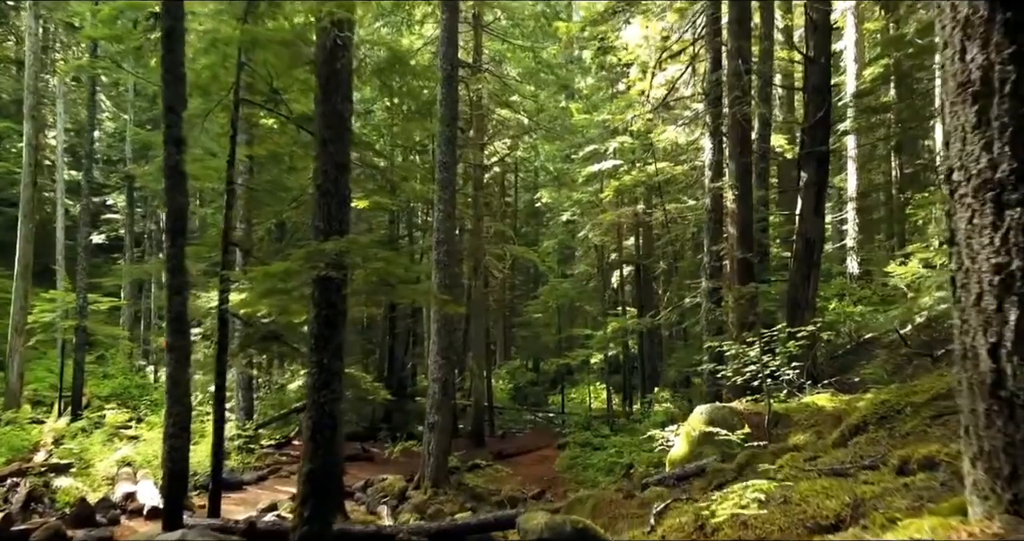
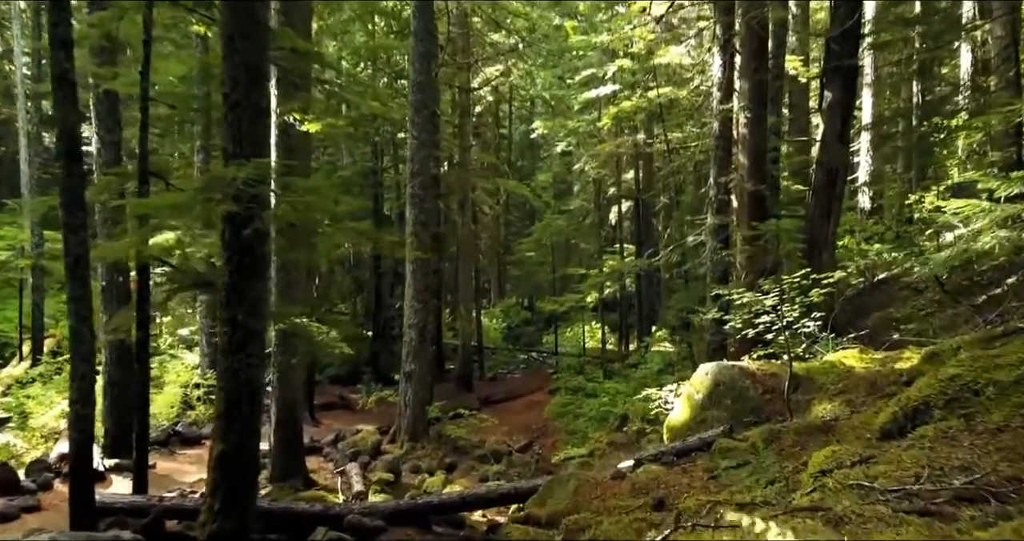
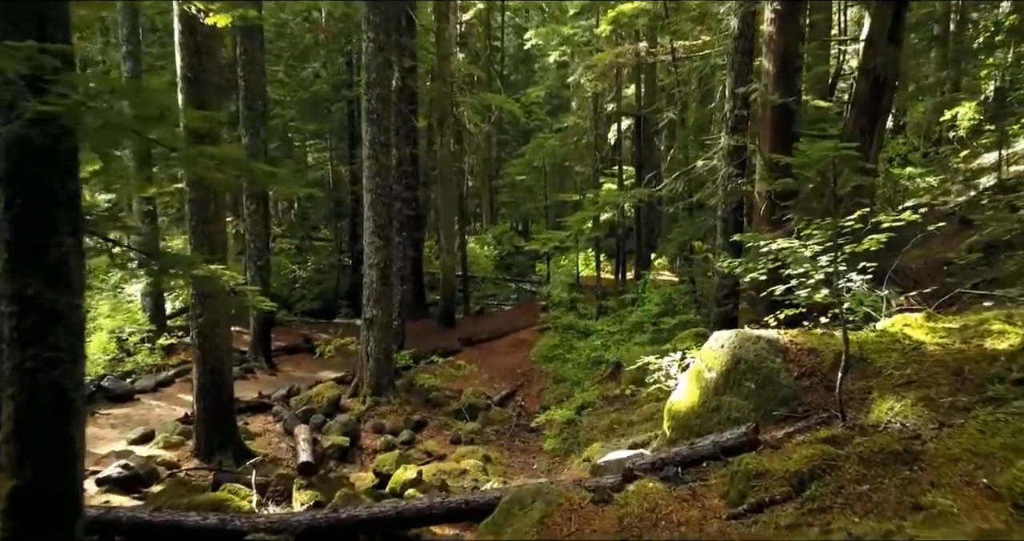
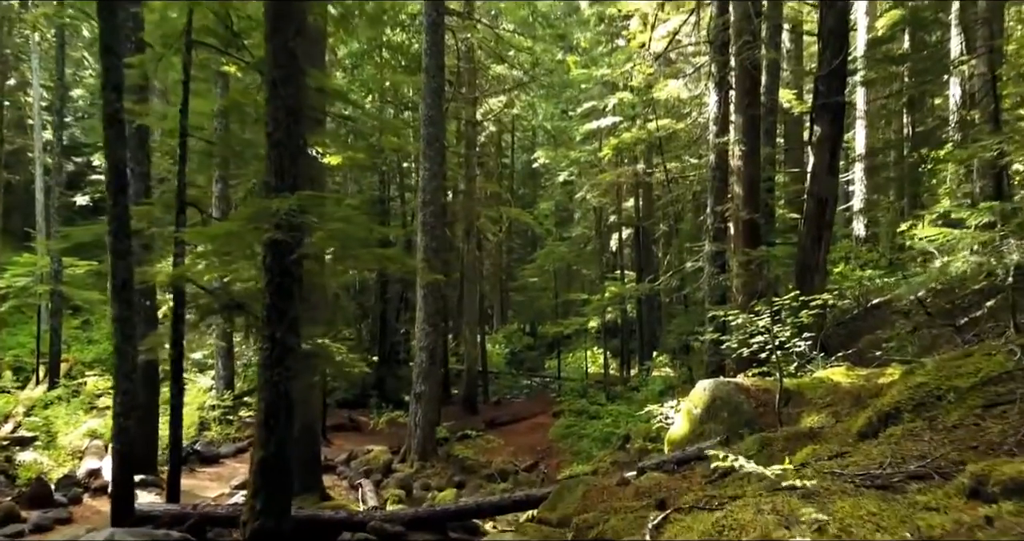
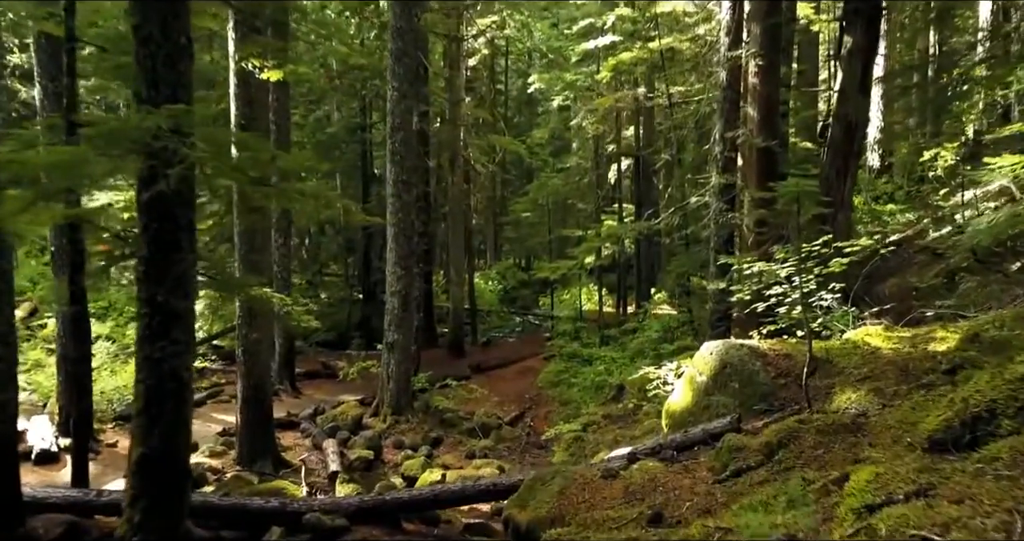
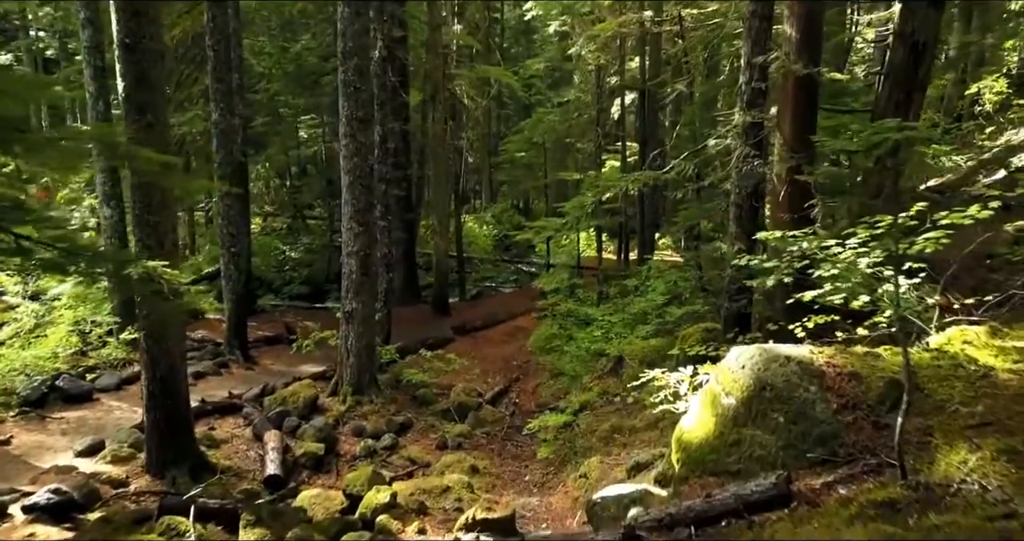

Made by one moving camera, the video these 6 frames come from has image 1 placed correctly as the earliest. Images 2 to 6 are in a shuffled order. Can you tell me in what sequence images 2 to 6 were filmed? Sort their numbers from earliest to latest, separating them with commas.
4, 2, 5, 3, 6
